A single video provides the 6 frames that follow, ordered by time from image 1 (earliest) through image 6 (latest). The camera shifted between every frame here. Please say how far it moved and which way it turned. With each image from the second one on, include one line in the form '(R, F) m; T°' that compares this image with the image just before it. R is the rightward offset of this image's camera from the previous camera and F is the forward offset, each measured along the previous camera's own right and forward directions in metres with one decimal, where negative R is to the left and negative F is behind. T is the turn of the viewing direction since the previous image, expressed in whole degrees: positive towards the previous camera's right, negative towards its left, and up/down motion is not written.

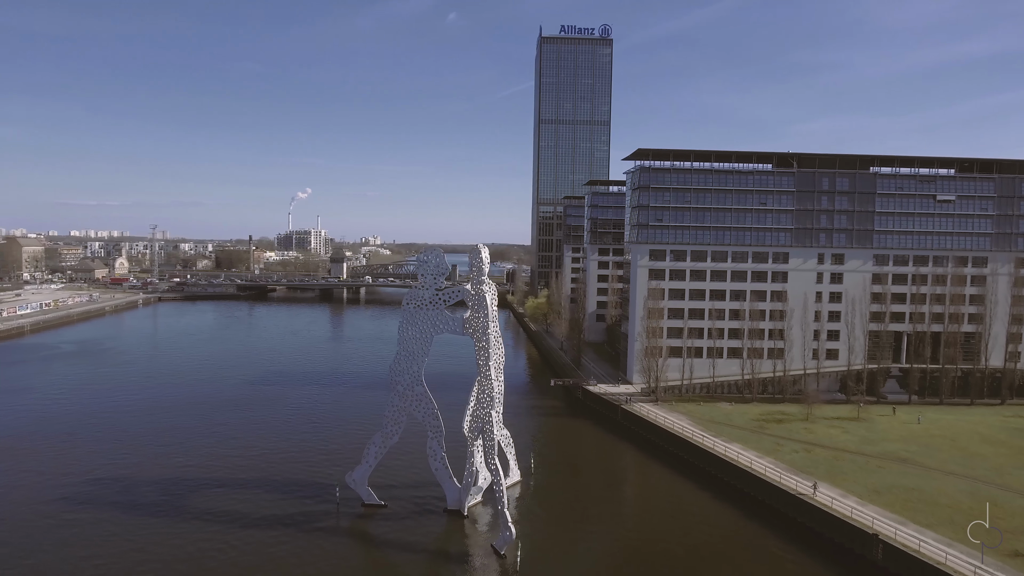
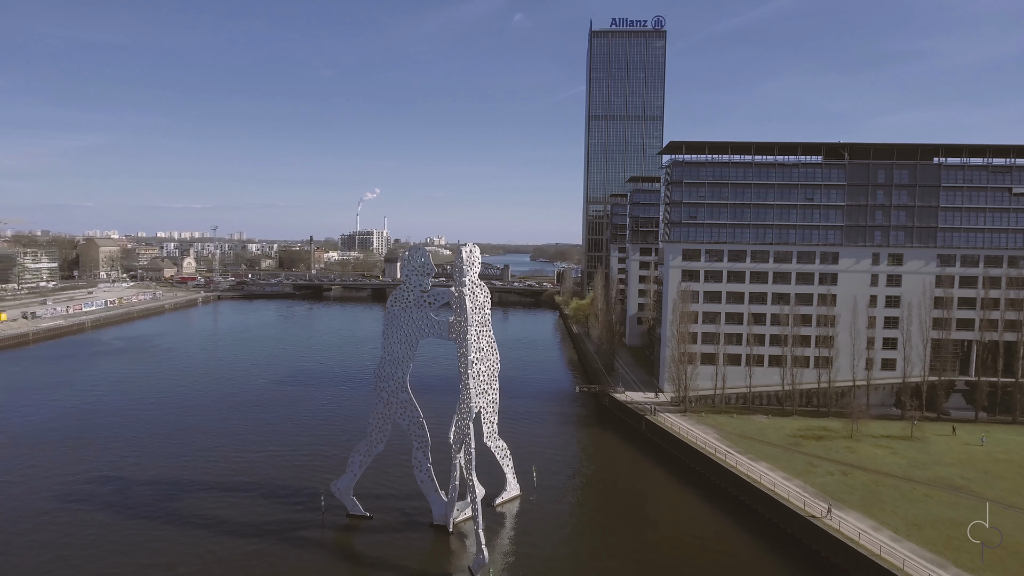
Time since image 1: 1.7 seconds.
(+3.4, +2.3) m; -6°
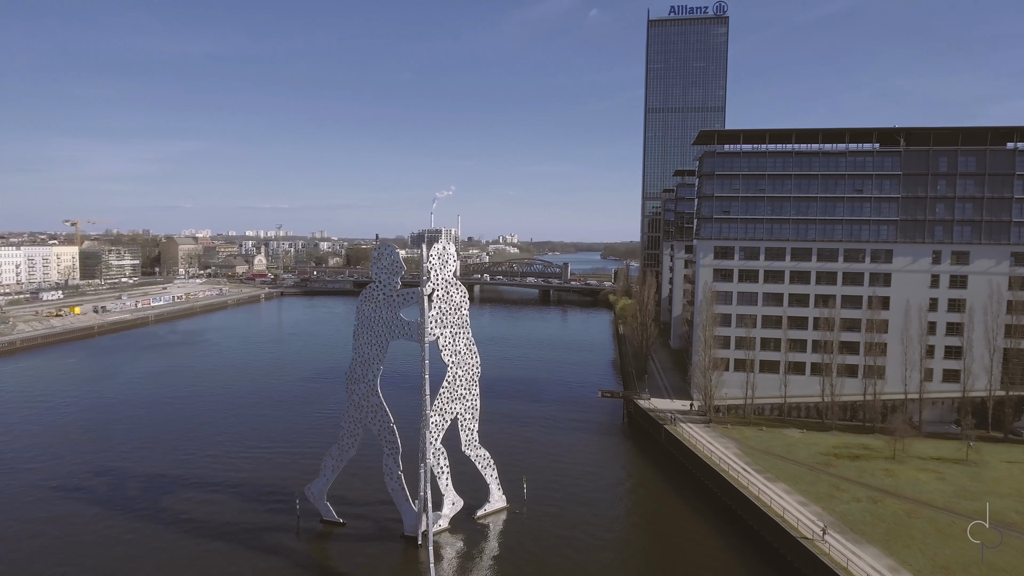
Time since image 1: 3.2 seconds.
(+4.3, +2.2) m; -7°
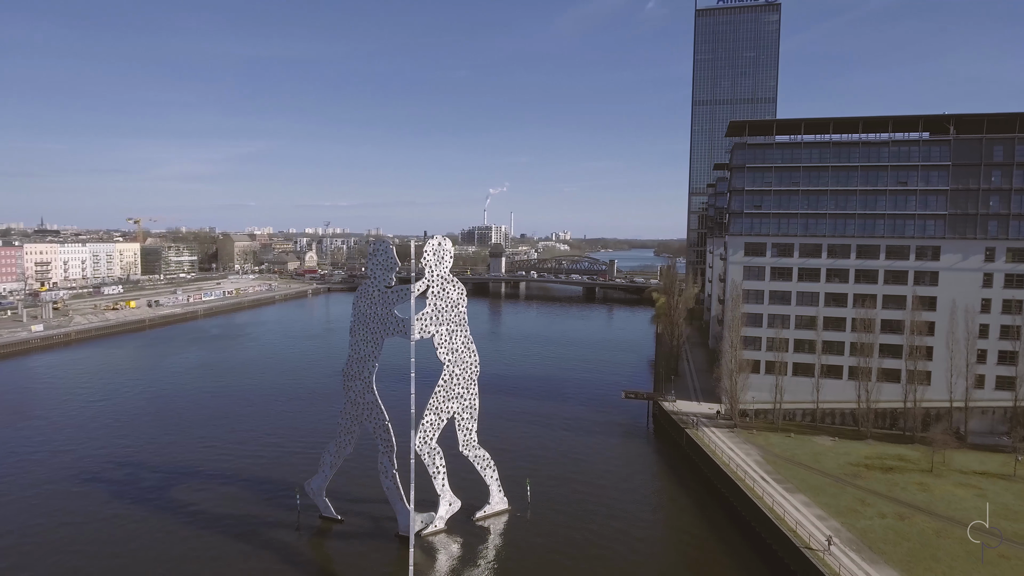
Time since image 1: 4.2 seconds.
(+2.4, +0.9) m; -5°
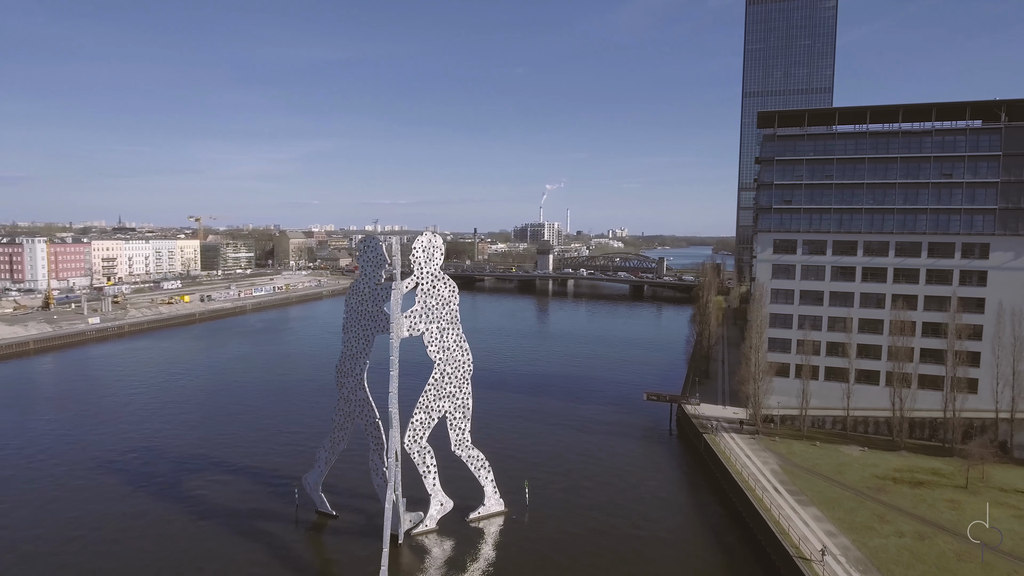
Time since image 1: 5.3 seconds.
(+2.8, +0.8) m; -5°
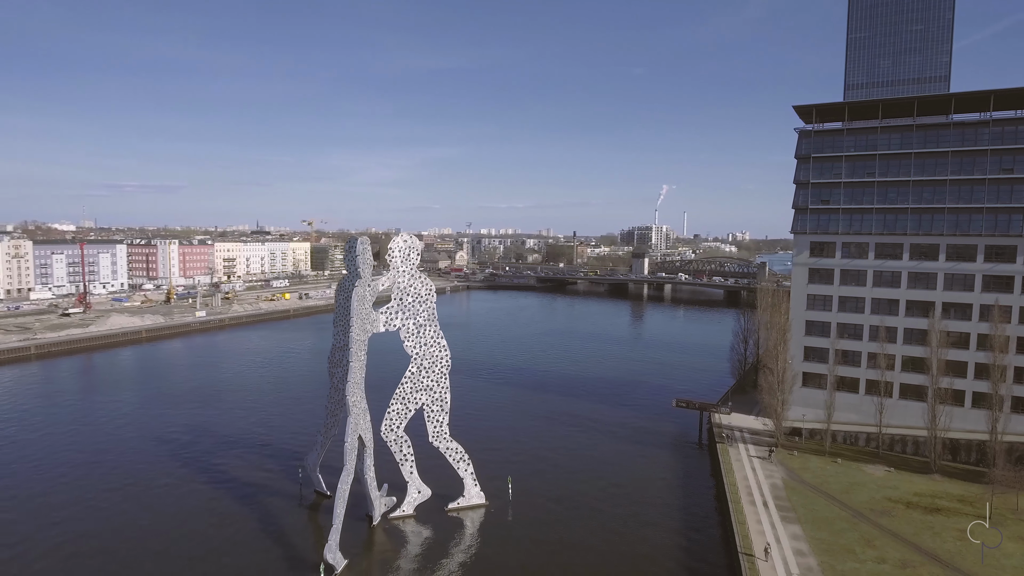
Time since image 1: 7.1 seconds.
(+6.3, -0.2) m; -10°
